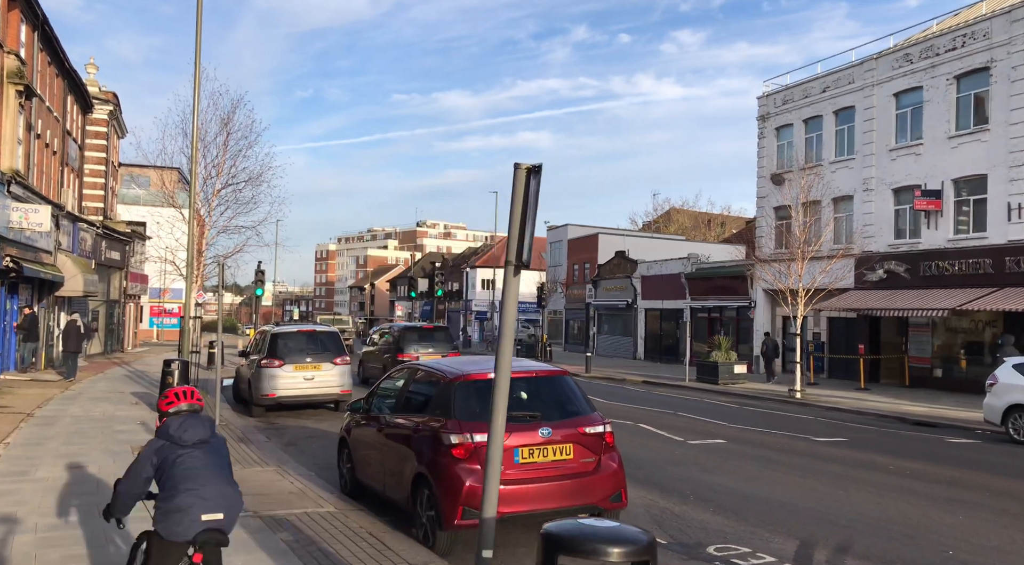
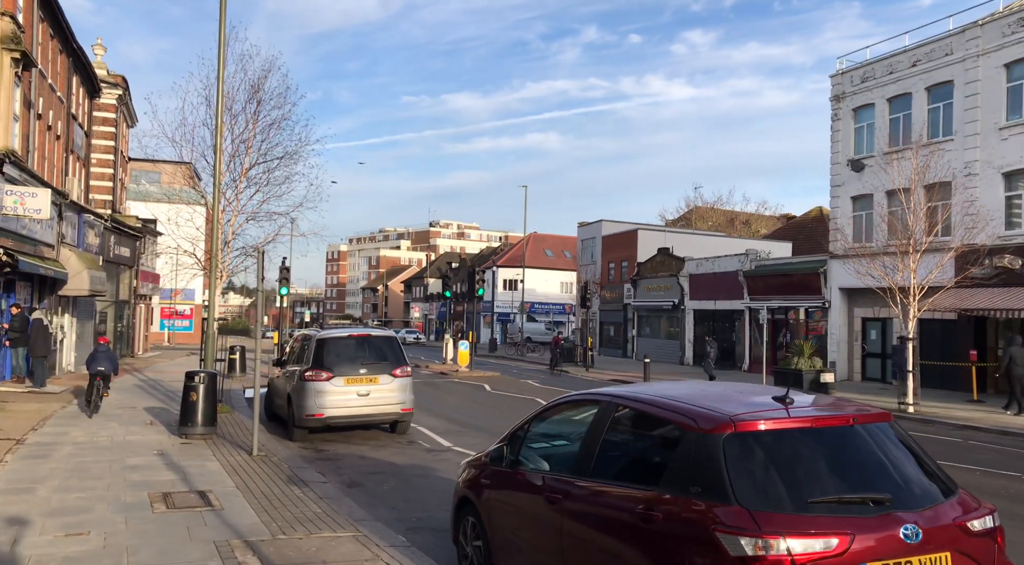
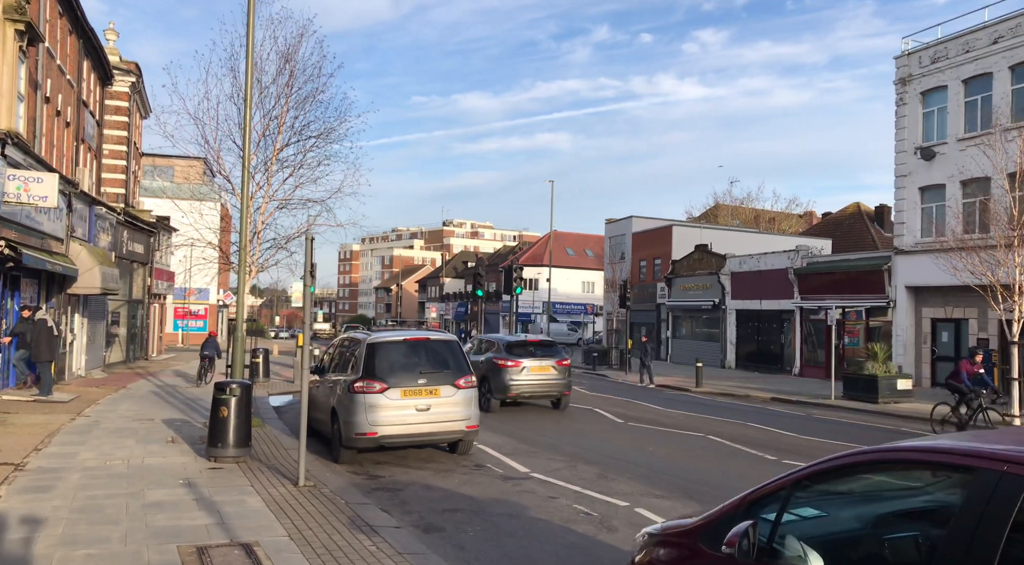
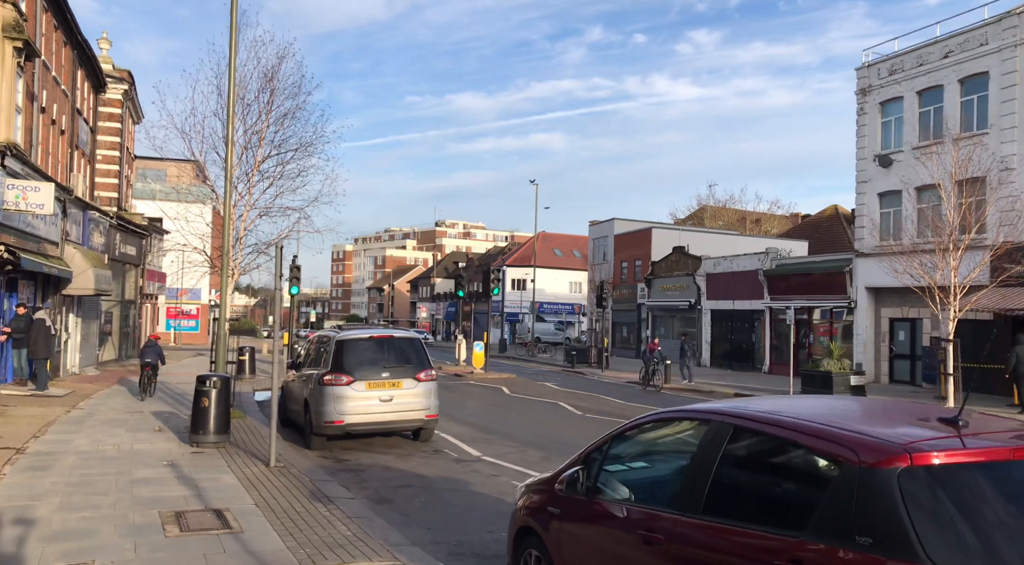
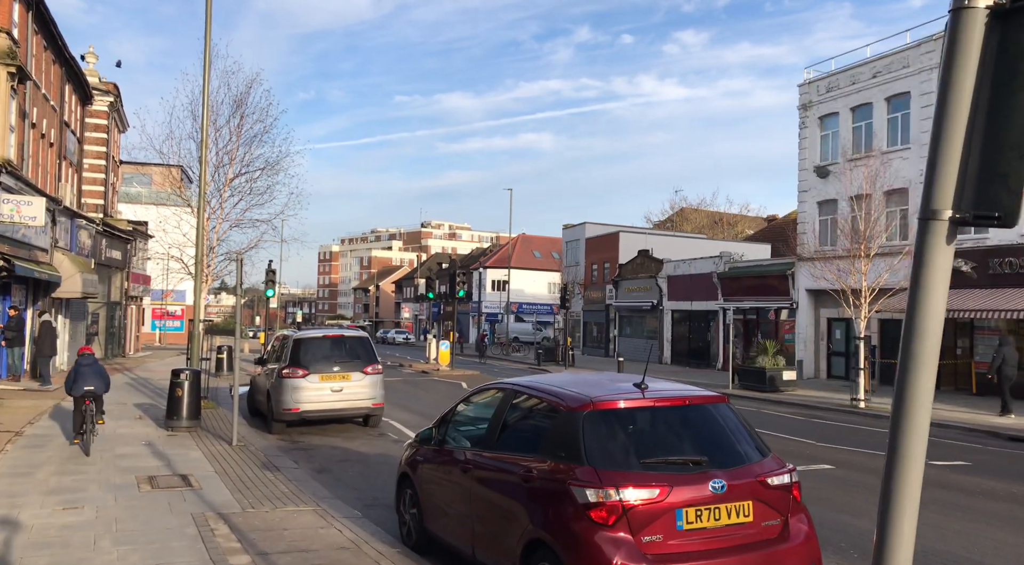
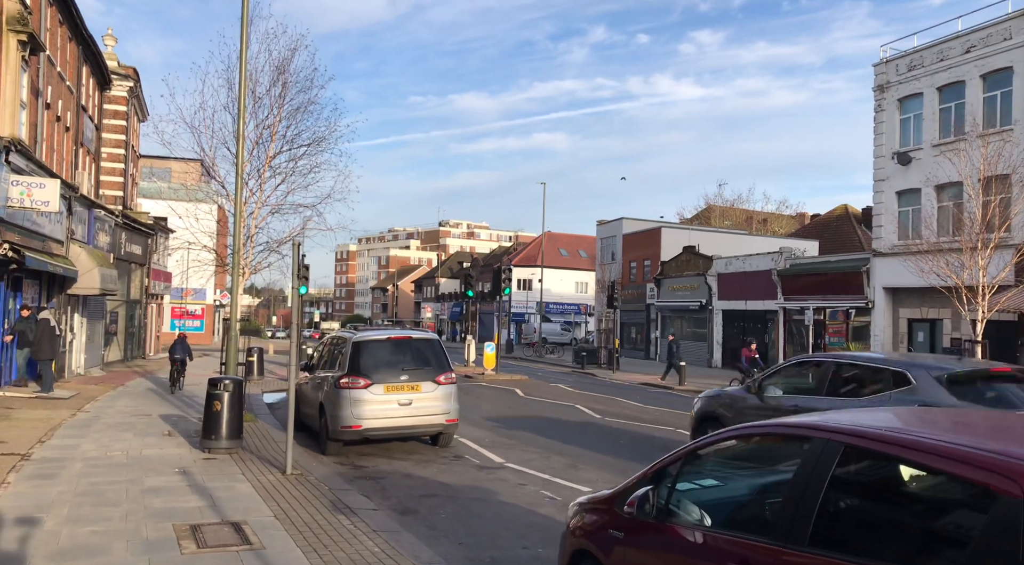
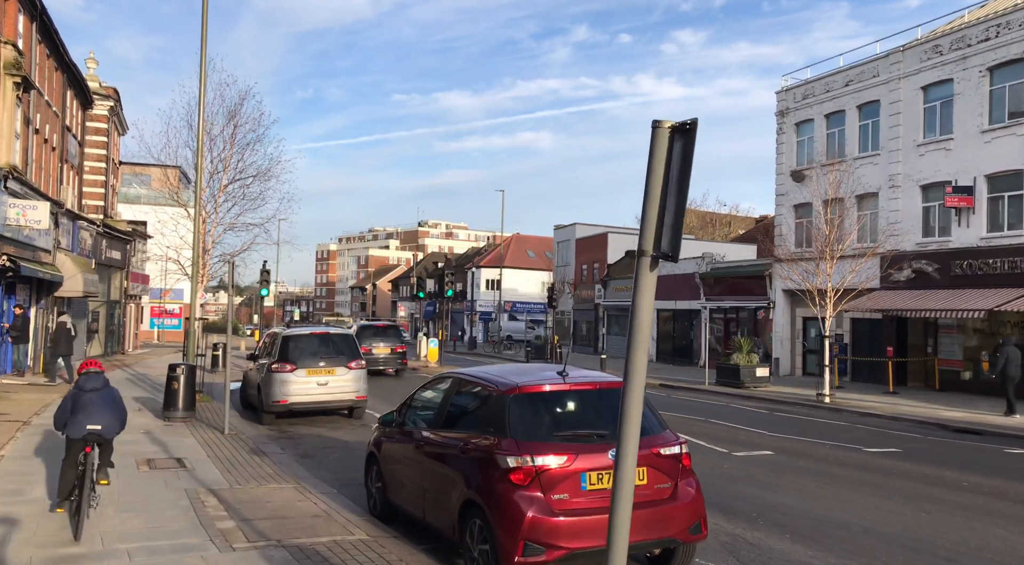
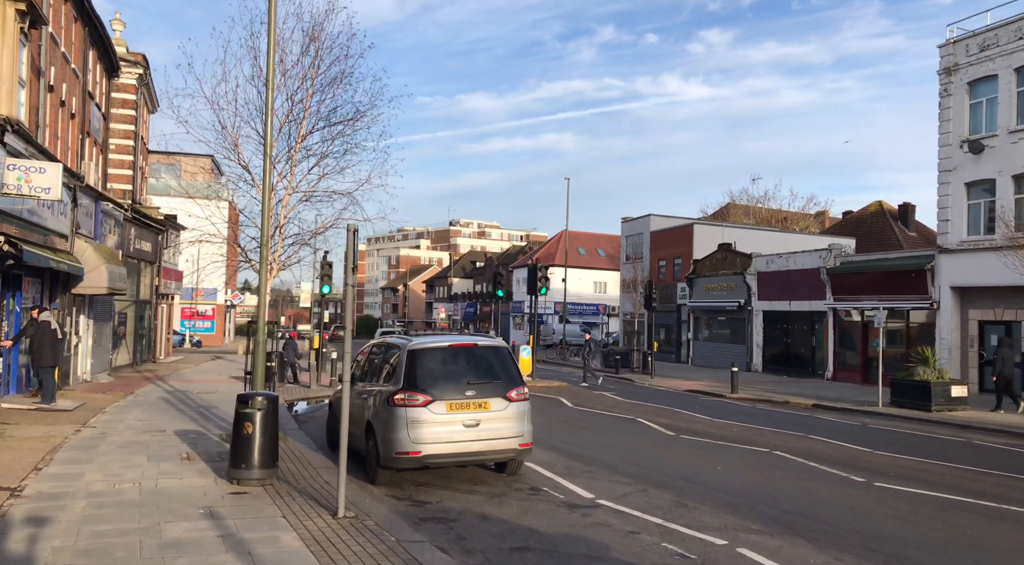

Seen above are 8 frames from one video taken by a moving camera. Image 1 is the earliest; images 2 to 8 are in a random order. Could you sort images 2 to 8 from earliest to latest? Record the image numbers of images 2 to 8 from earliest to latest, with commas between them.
7, 5, 2, 4, 6, 3, 8
